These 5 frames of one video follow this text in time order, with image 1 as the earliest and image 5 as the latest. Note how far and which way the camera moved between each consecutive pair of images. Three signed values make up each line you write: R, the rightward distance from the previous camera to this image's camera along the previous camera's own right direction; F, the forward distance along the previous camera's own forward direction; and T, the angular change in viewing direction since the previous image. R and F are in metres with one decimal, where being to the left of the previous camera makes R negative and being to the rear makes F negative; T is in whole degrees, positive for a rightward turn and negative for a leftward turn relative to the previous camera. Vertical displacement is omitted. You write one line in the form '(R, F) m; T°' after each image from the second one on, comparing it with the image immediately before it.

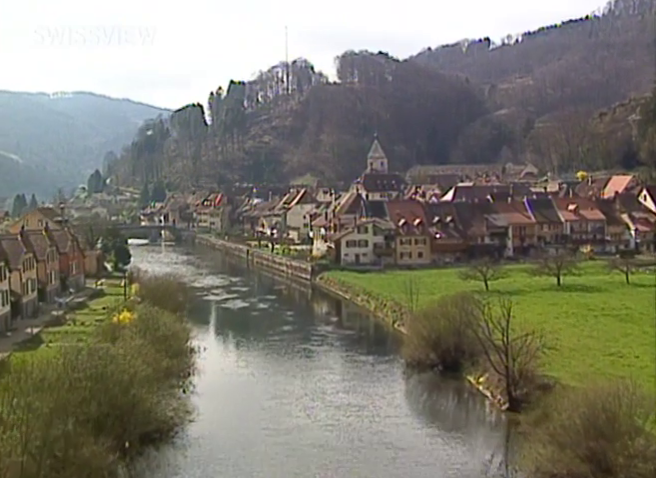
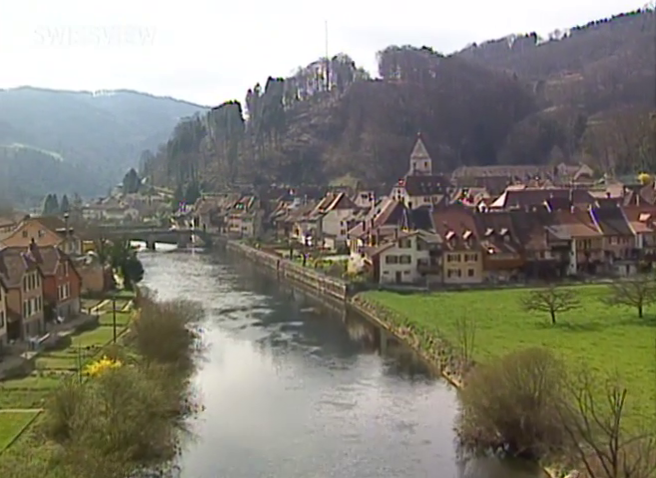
(+0.3, +6.9) m; -3°
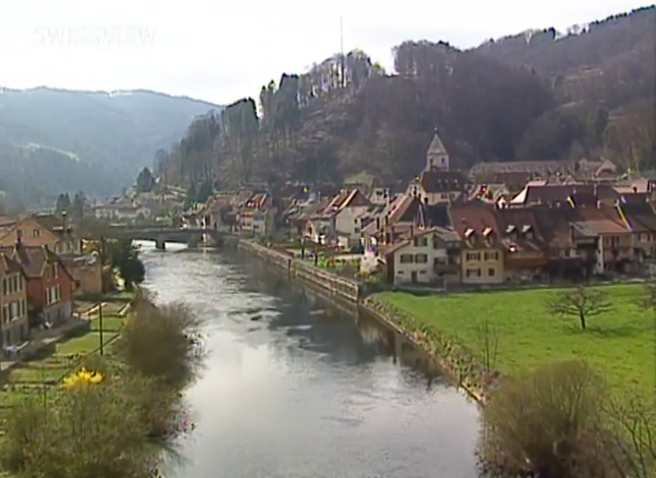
(+0.3, +2.8) m; -1°
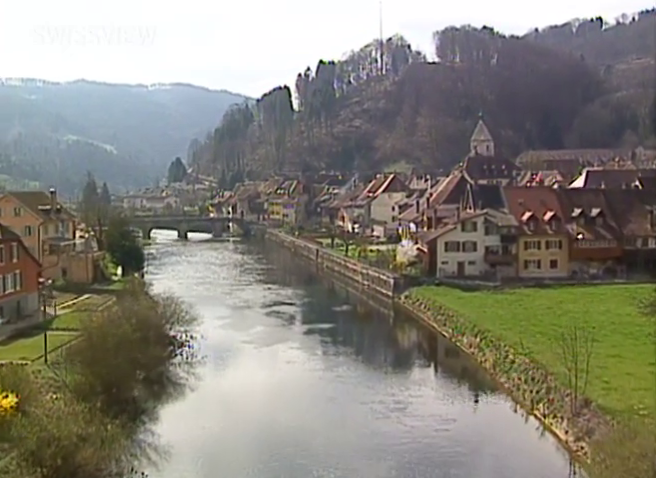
(+0.4, +7.3) m; -2°
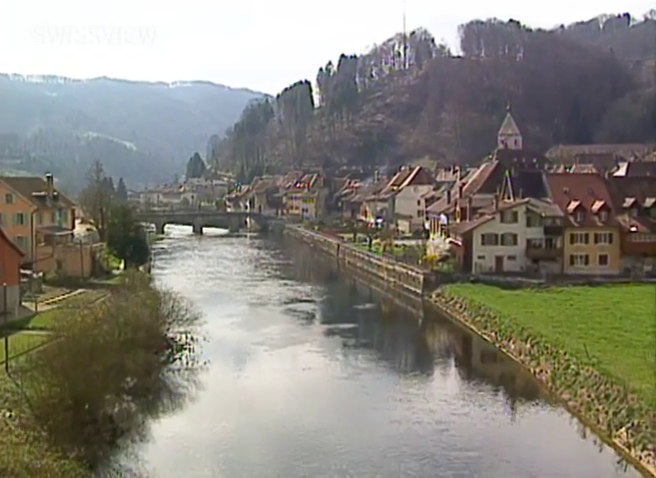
(-0.1, +3.9) m; -1°
